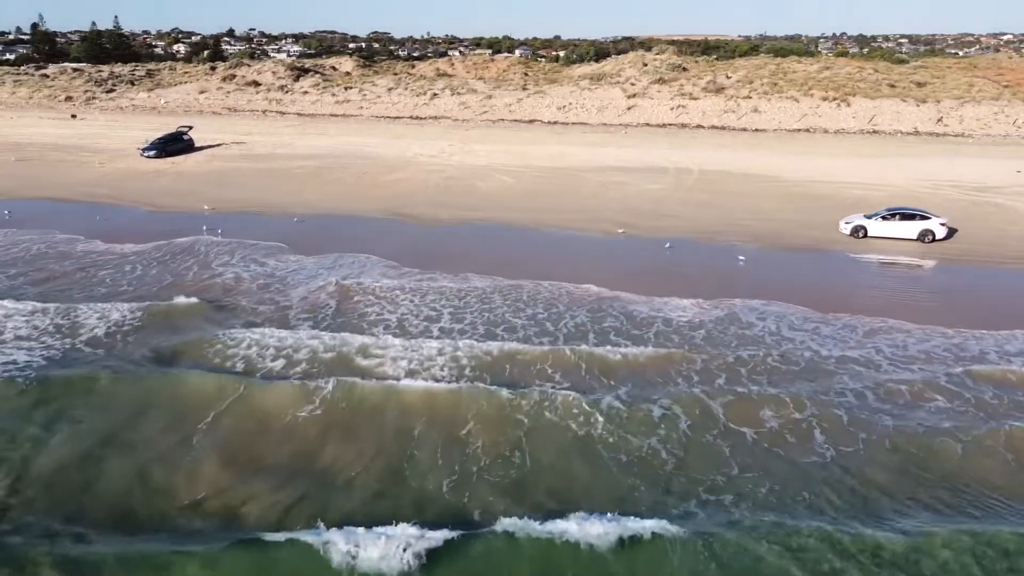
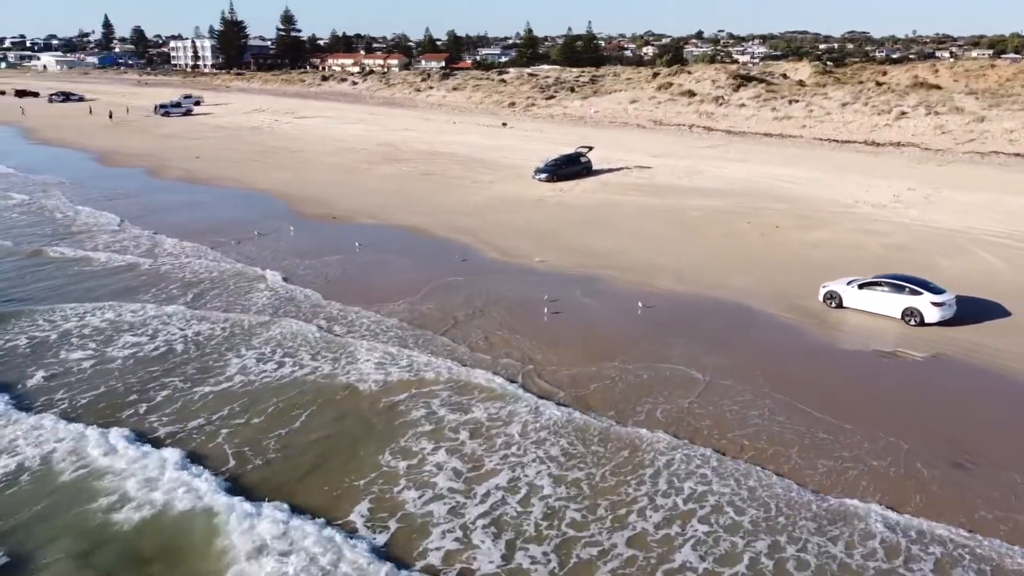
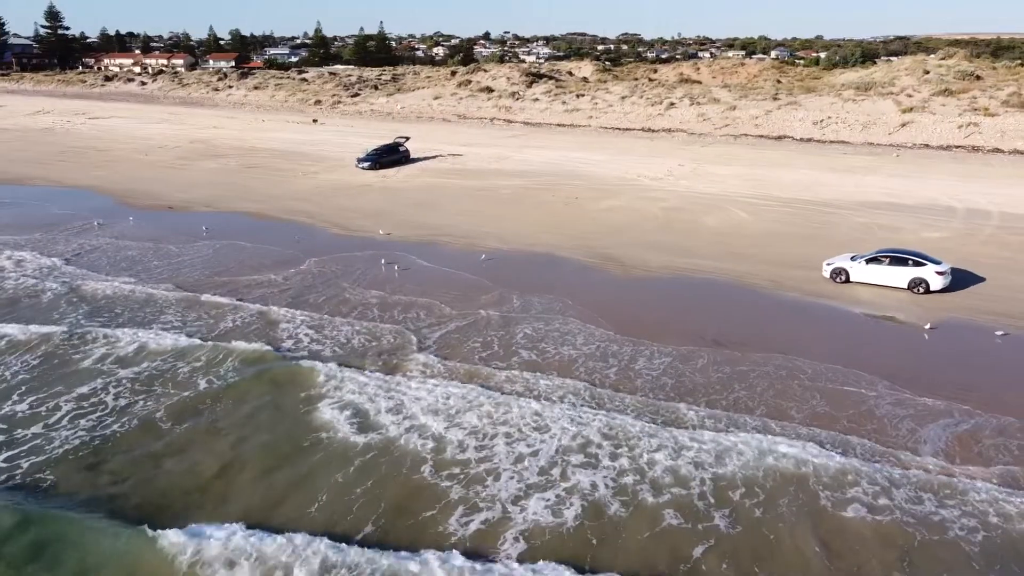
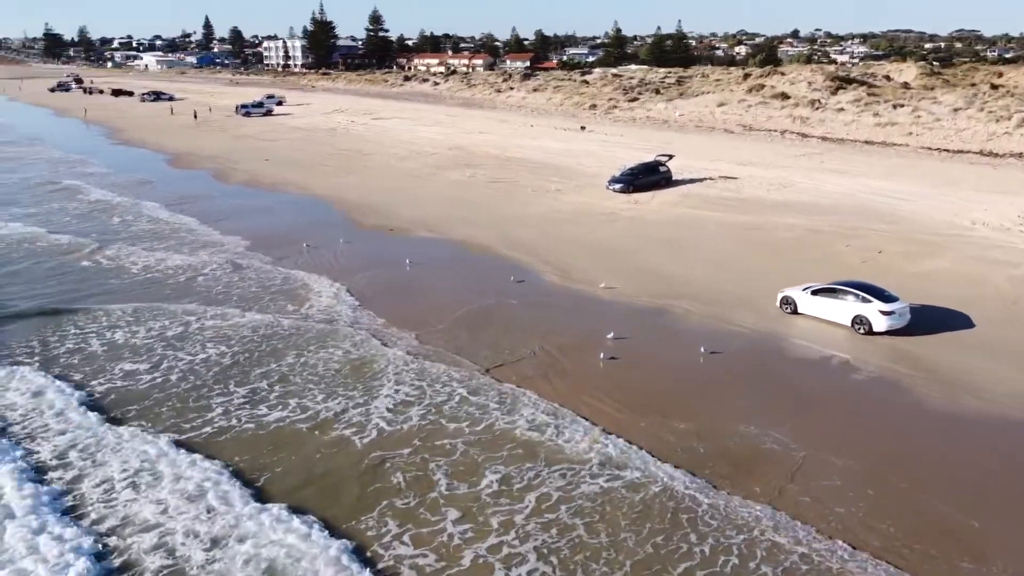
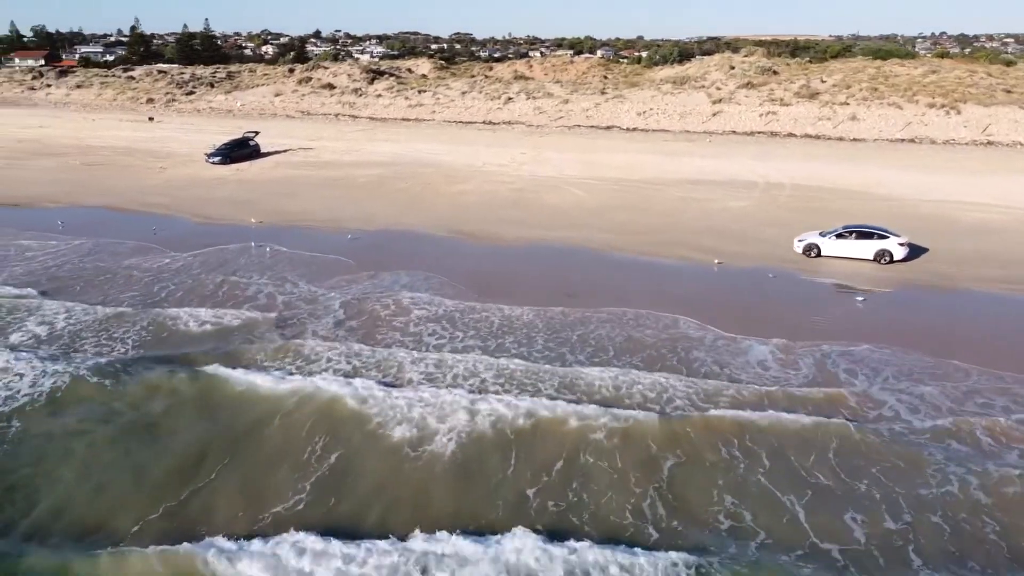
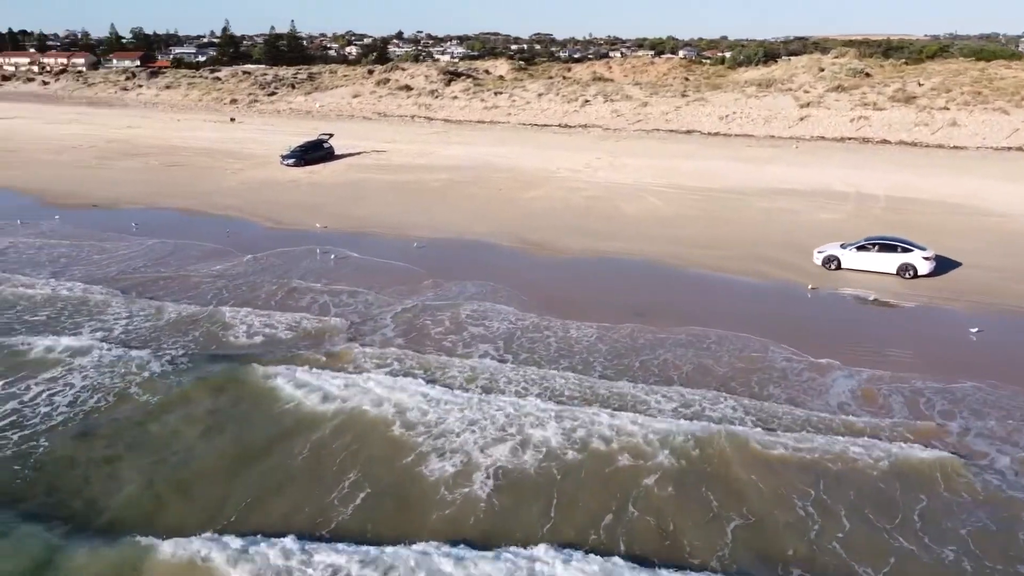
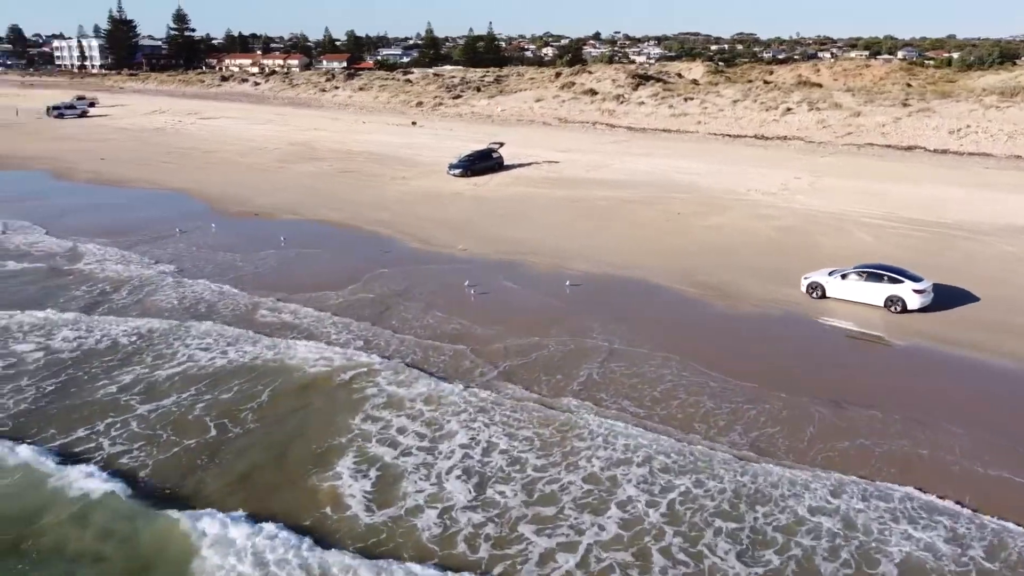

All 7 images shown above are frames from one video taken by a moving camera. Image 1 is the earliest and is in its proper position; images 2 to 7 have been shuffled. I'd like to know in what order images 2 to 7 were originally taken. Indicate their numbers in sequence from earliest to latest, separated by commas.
5, 6, 3, 7, 2, 4
